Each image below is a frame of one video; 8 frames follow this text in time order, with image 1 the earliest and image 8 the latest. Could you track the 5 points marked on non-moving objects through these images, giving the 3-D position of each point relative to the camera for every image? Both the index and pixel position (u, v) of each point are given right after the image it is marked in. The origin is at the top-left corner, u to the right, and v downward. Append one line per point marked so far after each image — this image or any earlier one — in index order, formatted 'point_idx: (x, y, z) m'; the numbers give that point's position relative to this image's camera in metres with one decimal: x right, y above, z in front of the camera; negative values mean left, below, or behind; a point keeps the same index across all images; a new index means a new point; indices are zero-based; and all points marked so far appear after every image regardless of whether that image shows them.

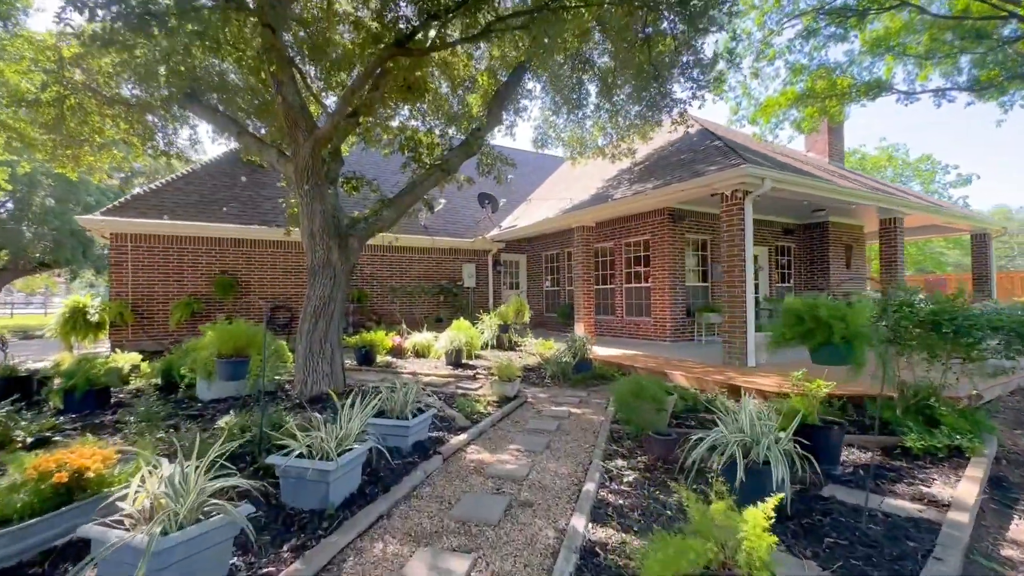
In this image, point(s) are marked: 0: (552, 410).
0: (+0.4, -1.2, +4.6) m
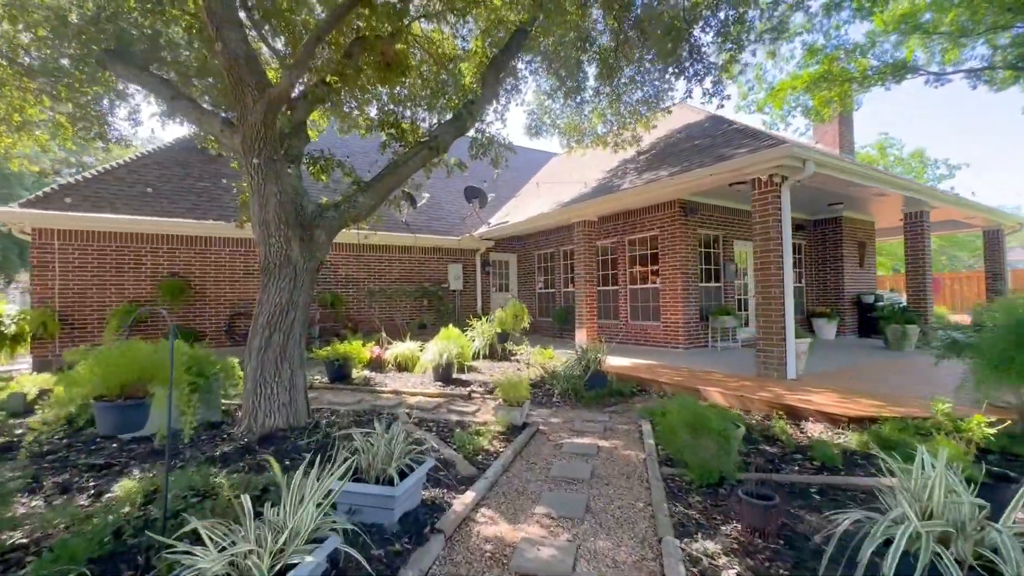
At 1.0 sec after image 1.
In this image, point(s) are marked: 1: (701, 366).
0: (+0.5, -1.2, +3.7) m
1: (+2.5, -1.0, +6.2) m
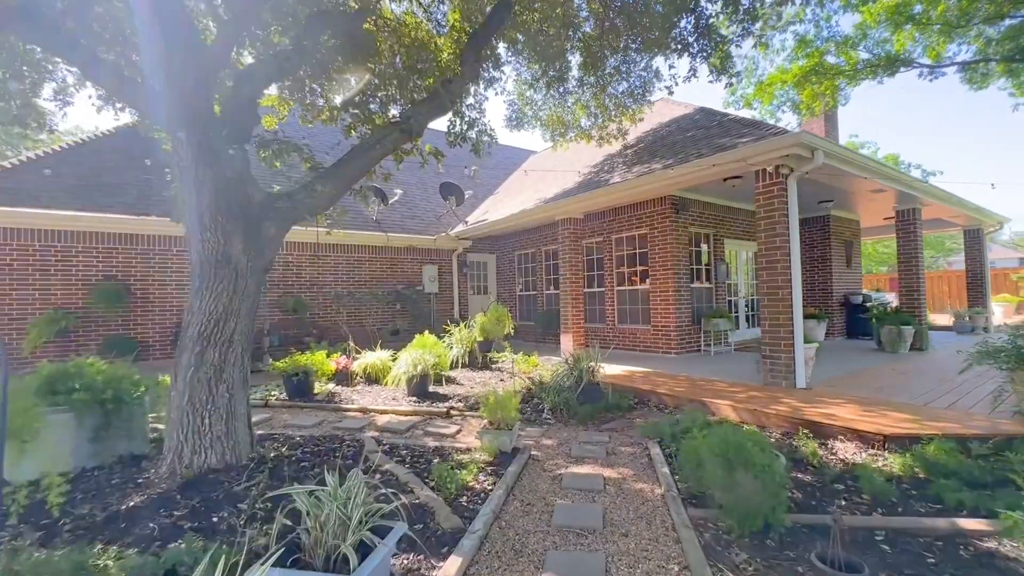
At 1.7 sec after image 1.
0: (+0.4, -1.2, +3.1) m
1: (+2.3, -1.0, +5.7) m
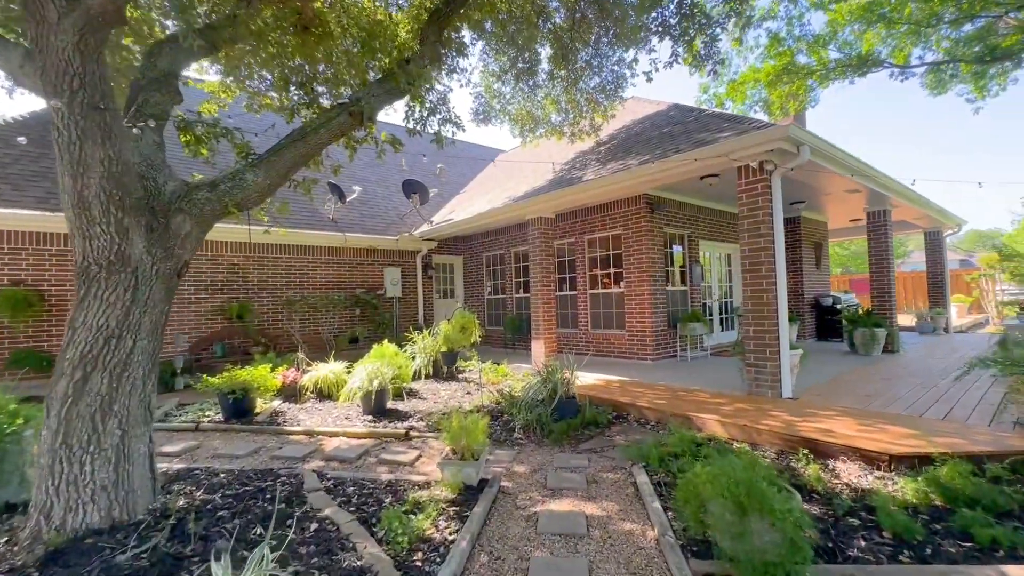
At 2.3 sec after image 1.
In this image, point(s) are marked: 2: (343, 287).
0: (+0.2, -1.3, +2.7) m
1: (+1.9, -1.1, +5.4) m
2: (-3.1, 0.0, +8.5) m
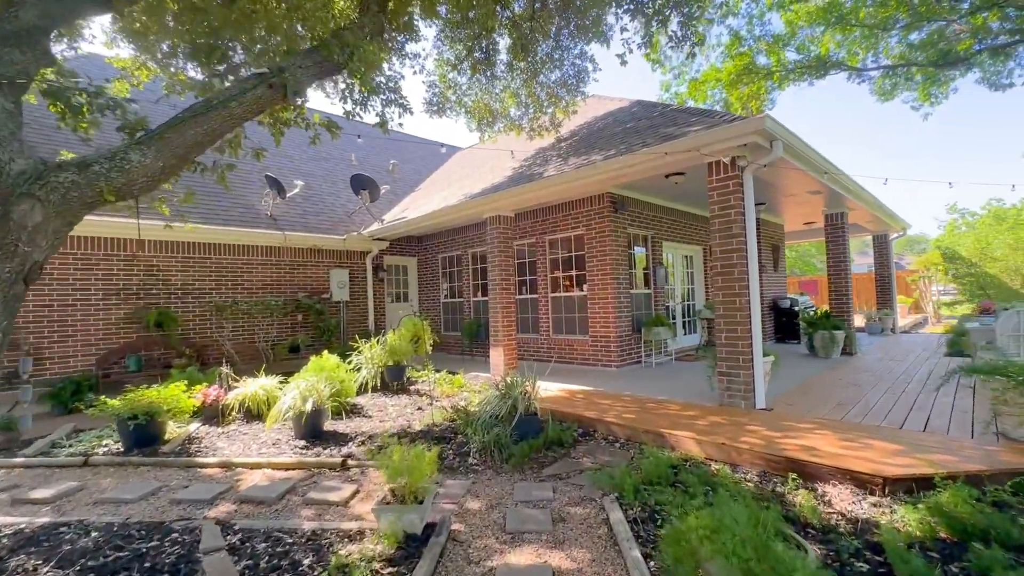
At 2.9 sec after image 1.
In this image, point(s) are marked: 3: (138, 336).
0: (0.0, -1.3, +2.2) m
1: (+1.4, -1.1, +5.1) m
2: (-3.8, 0.0, +7.7) m
3: (-5.1, -0.7, +6.3) m
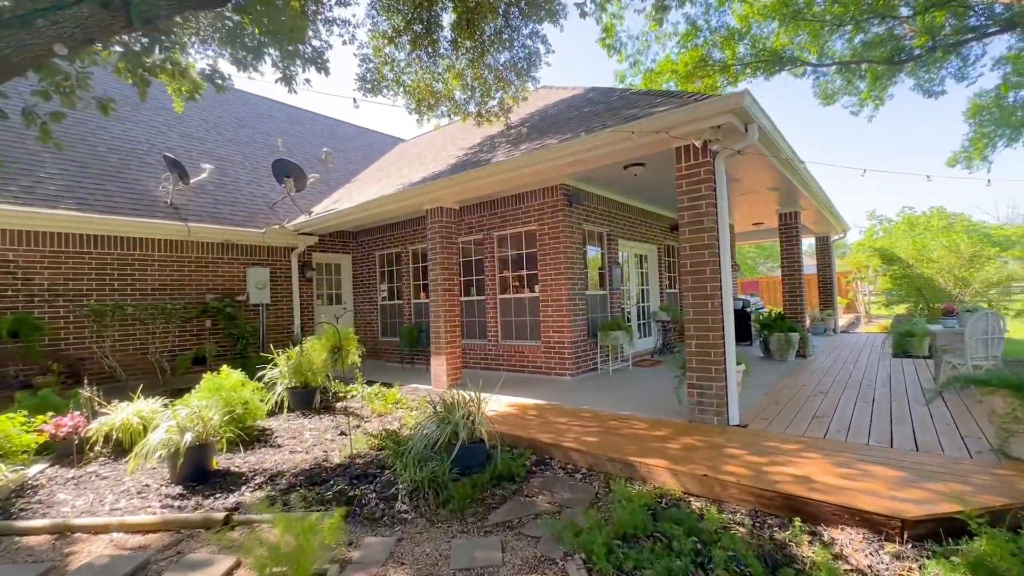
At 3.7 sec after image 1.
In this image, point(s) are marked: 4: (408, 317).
0: (-0.2, -1.3, +1.5) m
1: (+0.9, -1.1, +4.5) m
2: (-4.6, 0.0, +6.6) m
3: (-5.7, -0.7, +5.1) m
4: (-1.7, -0.5, +7.8) m
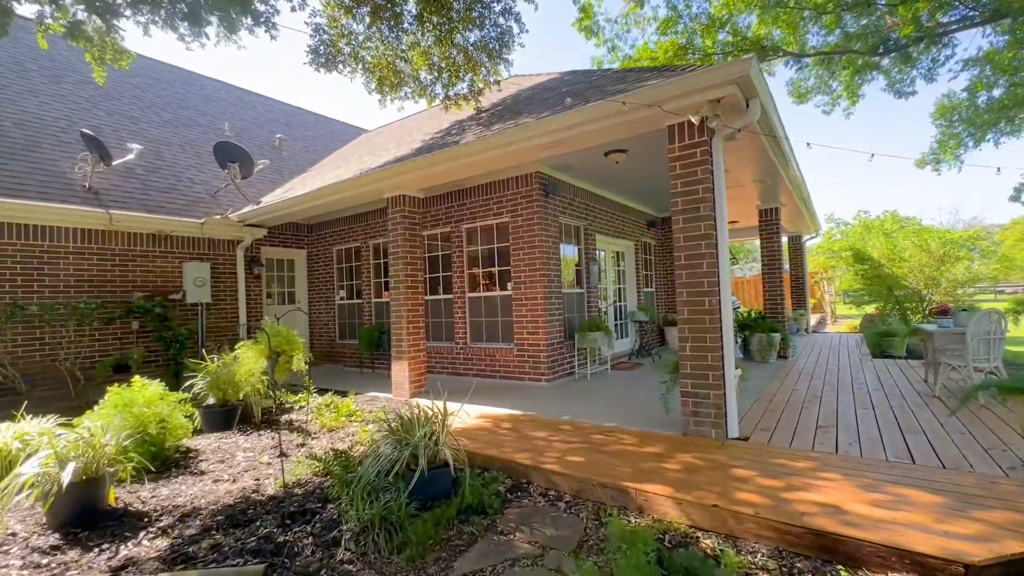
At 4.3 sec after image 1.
0: (-0.3, -1.3, +1.0) m
1: (+0.6, -1.1, +4.0) m
2: (-5.0, 0.0, +5.7) m
3: (-6.0, -0.6, +4.2) m
4: (-2.2, -0.5, +7.2) m
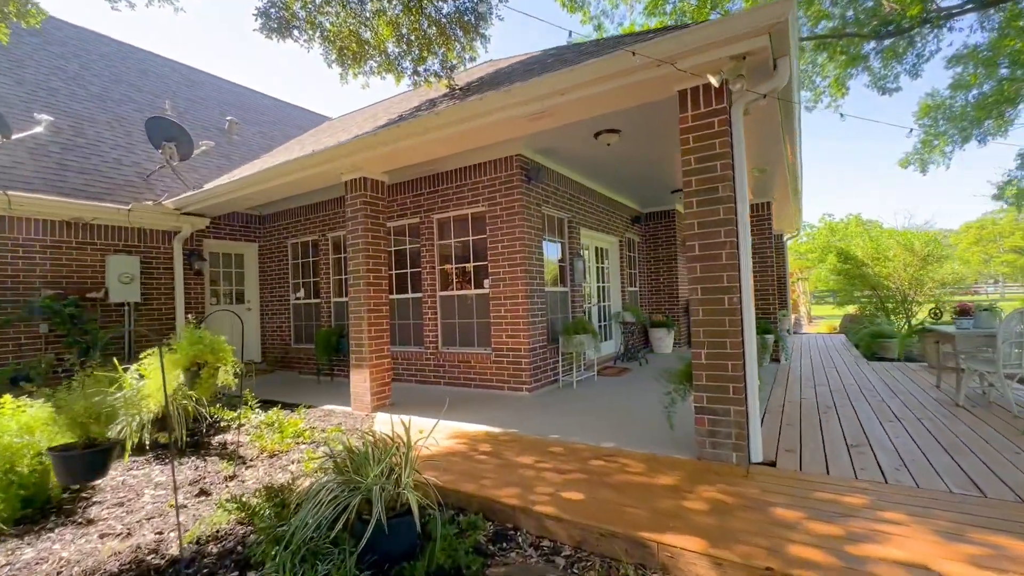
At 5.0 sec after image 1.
0: (-0.3, -1.2, +0.3) m
1: (+0.5, -1.1, +3.5) m
2: (-5.2, 0.0, +4.8) m
3: (-6.1, -0.6, +3.2) m
4: (-2.5, -0.4, +6.4) m
